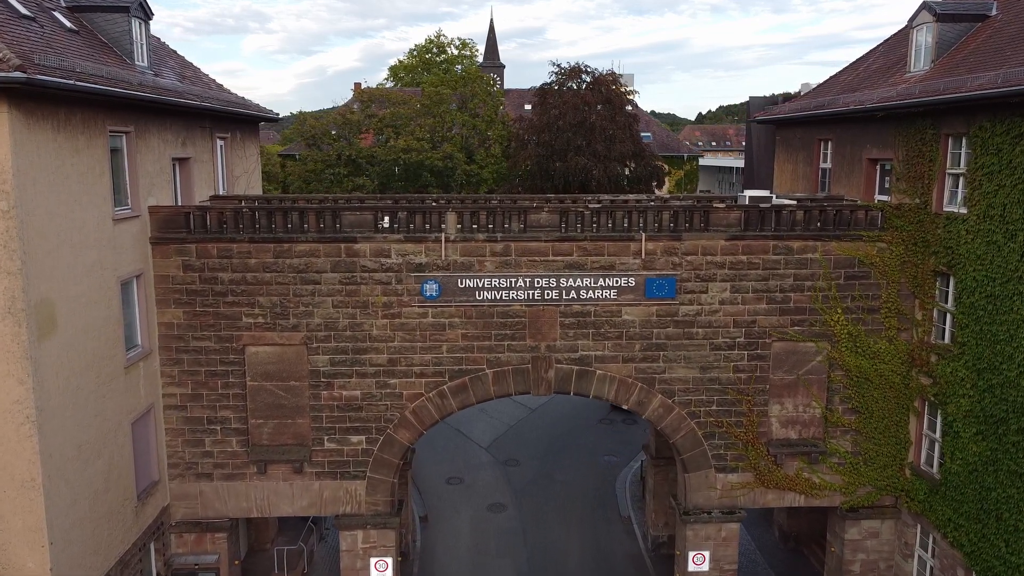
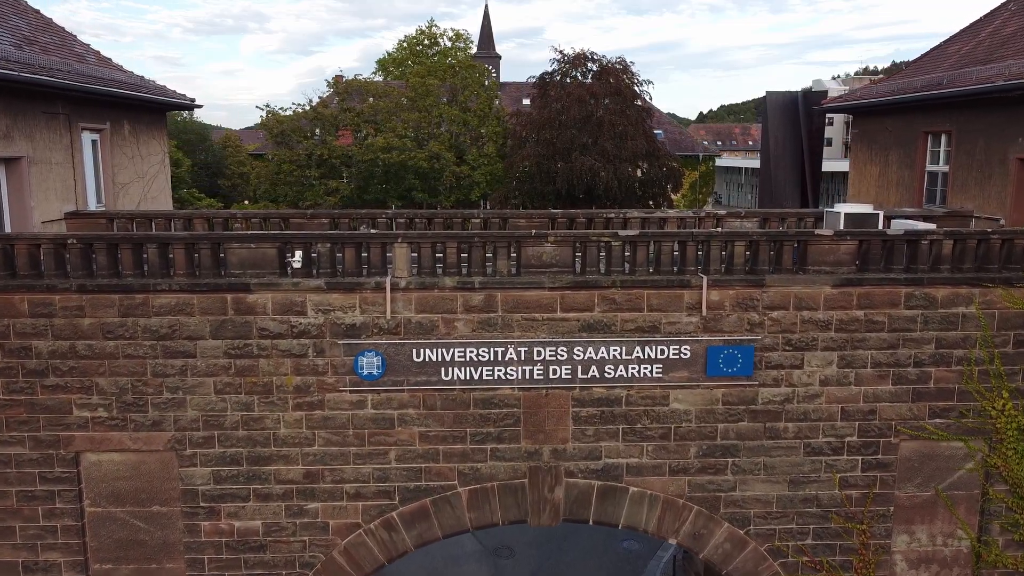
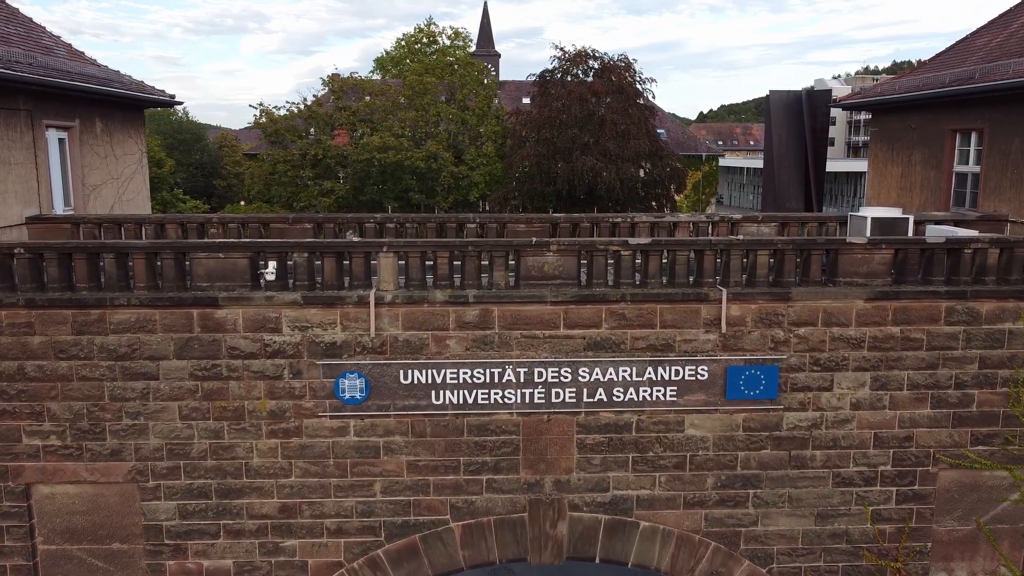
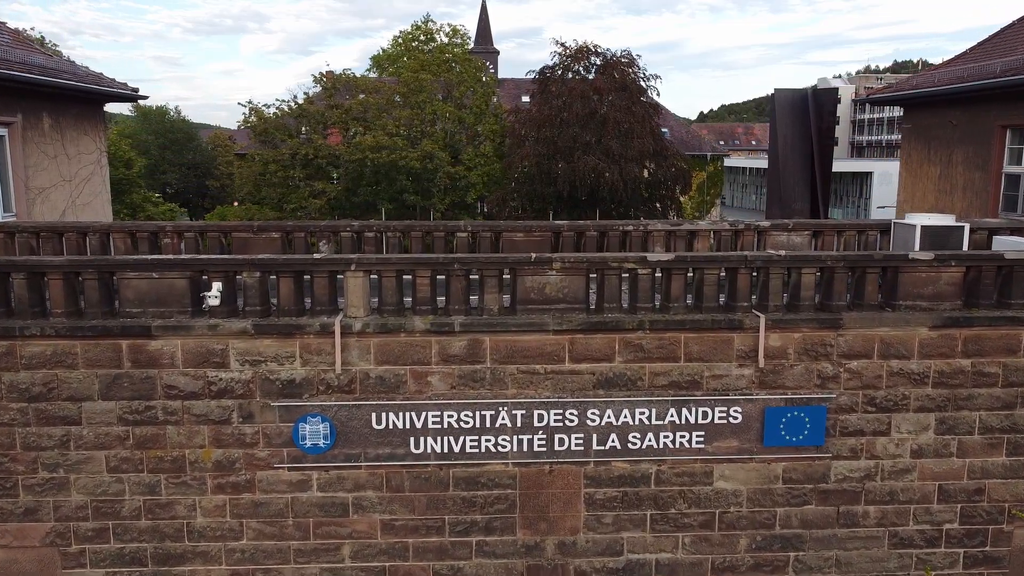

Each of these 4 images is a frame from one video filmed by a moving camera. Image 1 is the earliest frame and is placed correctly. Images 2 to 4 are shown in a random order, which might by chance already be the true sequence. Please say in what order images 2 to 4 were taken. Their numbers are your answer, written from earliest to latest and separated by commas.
2, 3, 4
